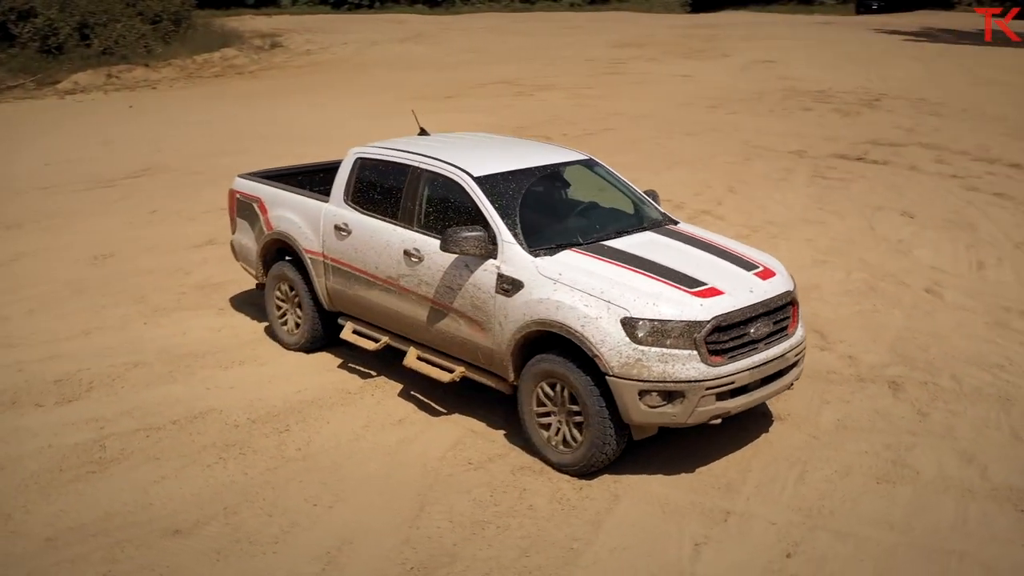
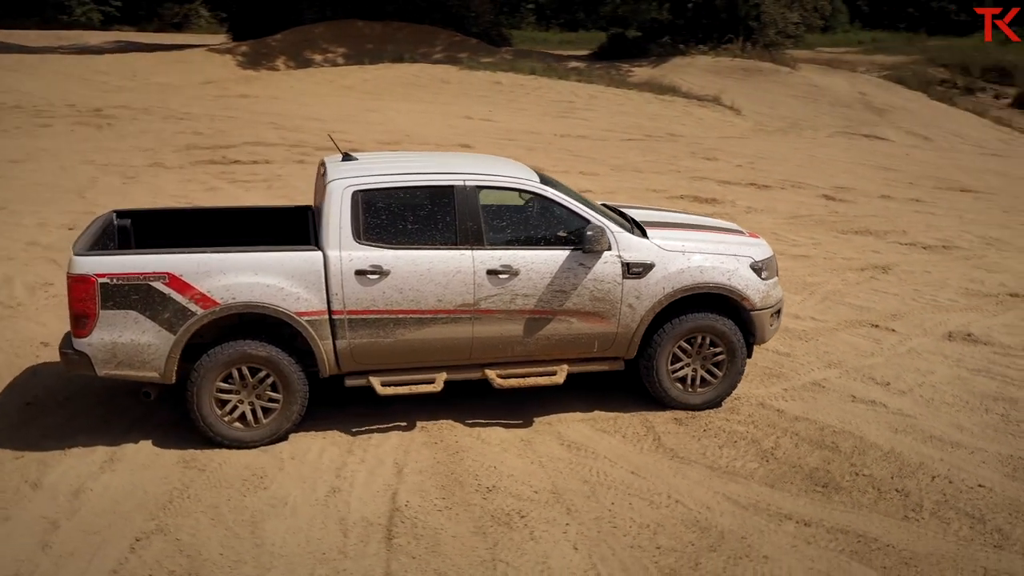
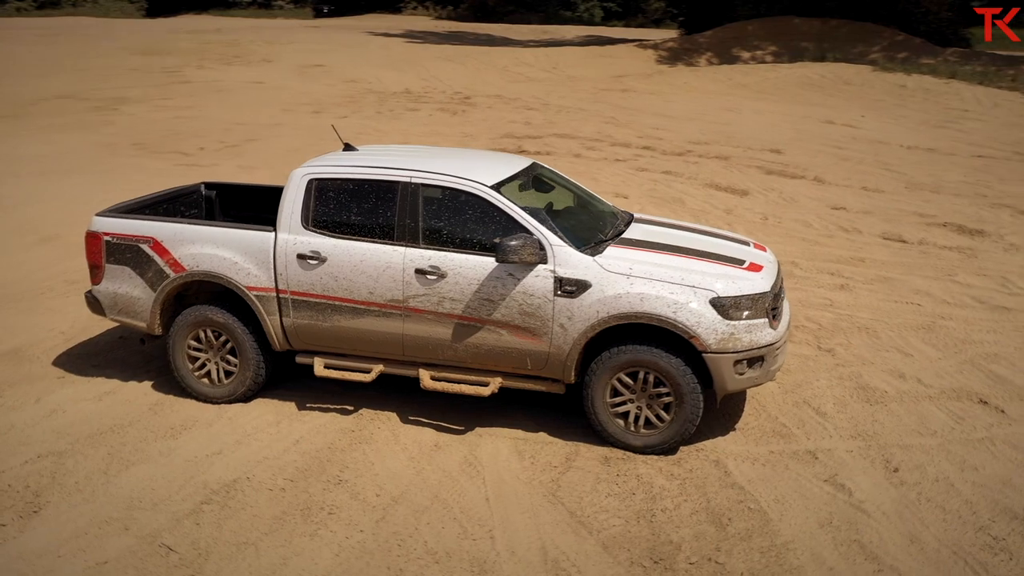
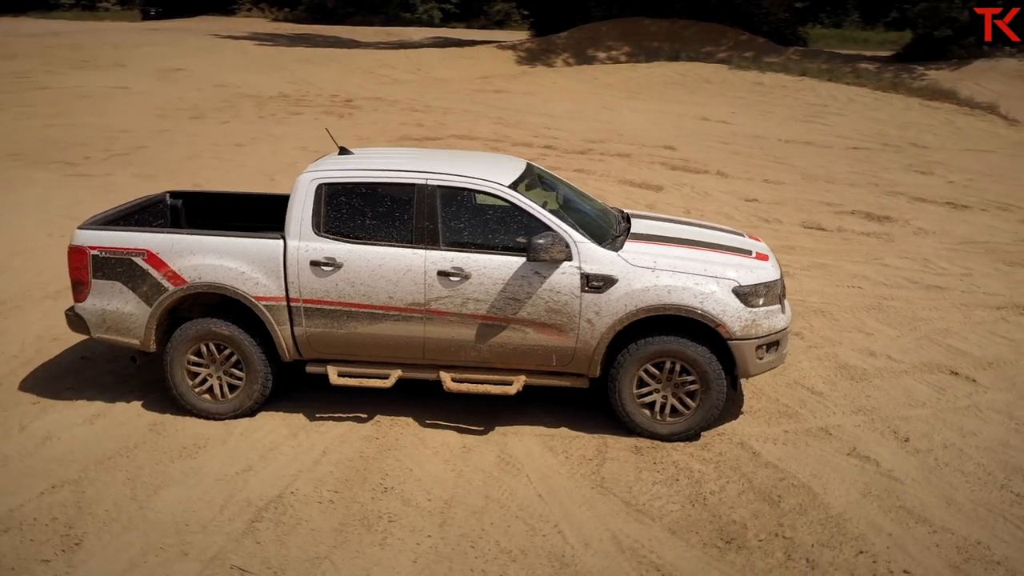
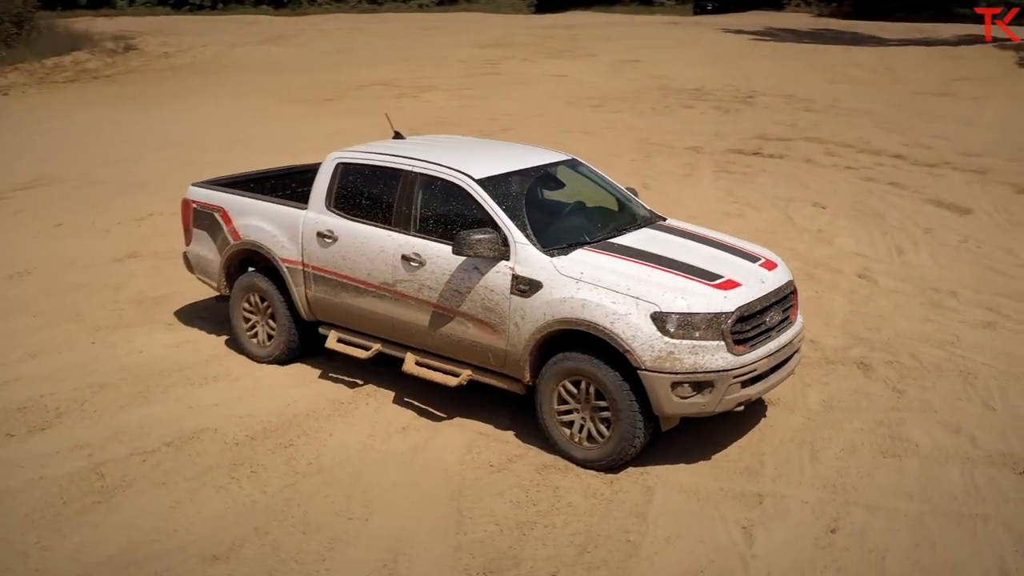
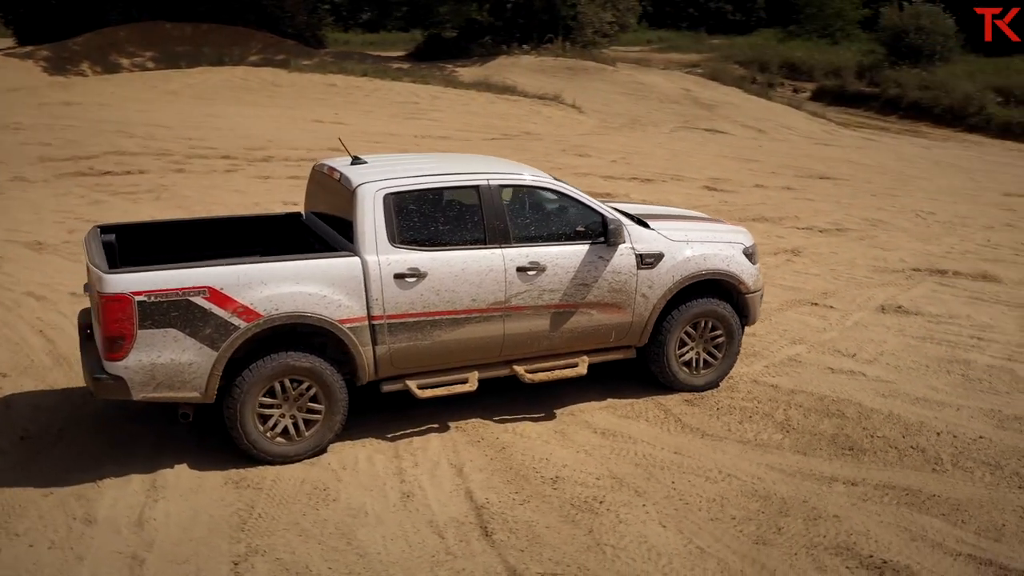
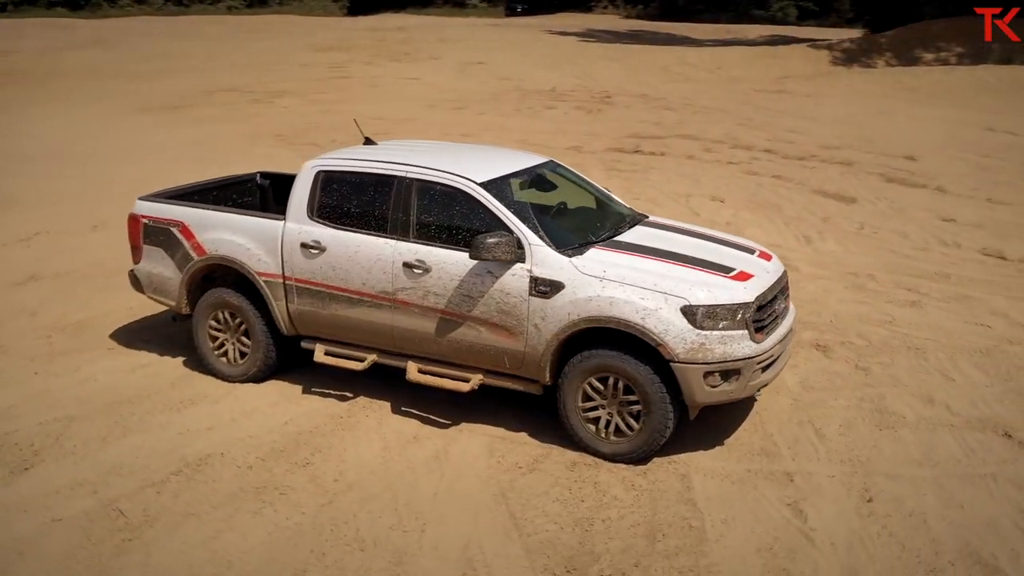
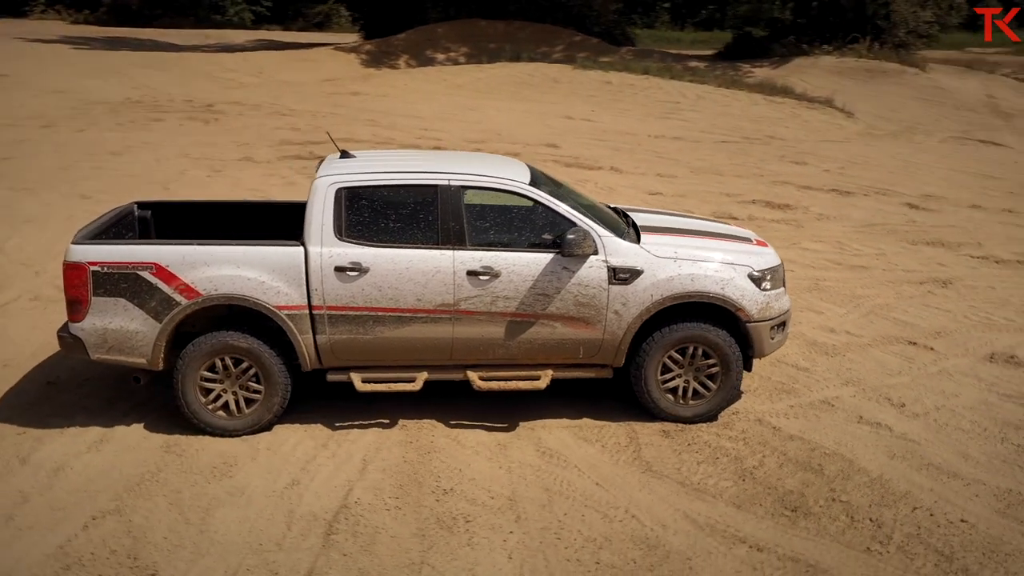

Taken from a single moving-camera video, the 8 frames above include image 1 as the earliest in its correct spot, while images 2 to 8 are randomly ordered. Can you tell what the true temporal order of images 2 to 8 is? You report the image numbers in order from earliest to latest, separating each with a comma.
5, 7, 3, 4, 8, 2, 6
